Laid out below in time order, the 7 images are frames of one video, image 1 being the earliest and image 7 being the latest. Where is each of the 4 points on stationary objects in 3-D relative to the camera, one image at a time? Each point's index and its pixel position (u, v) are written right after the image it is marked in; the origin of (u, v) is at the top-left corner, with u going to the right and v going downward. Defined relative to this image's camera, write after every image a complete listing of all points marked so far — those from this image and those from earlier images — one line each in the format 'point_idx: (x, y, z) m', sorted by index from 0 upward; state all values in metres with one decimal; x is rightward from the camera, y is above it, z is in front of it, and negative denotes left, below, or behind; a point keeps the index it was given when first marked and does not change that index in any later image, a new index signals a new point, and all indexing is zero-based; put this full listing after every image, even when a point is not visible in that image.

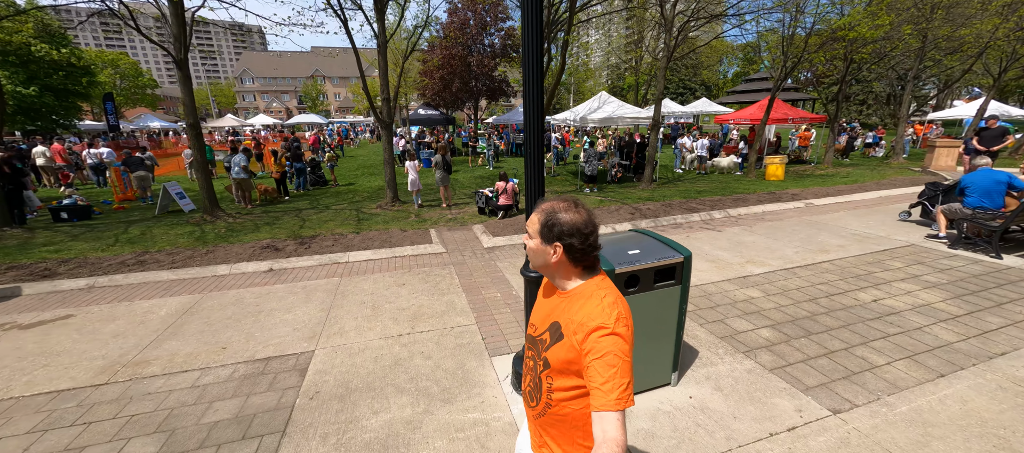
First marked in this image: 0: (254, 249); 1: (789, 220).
0: (-4.5, -0.4, +6.7) m
1: (+5.5, +0.1, +7.5) m
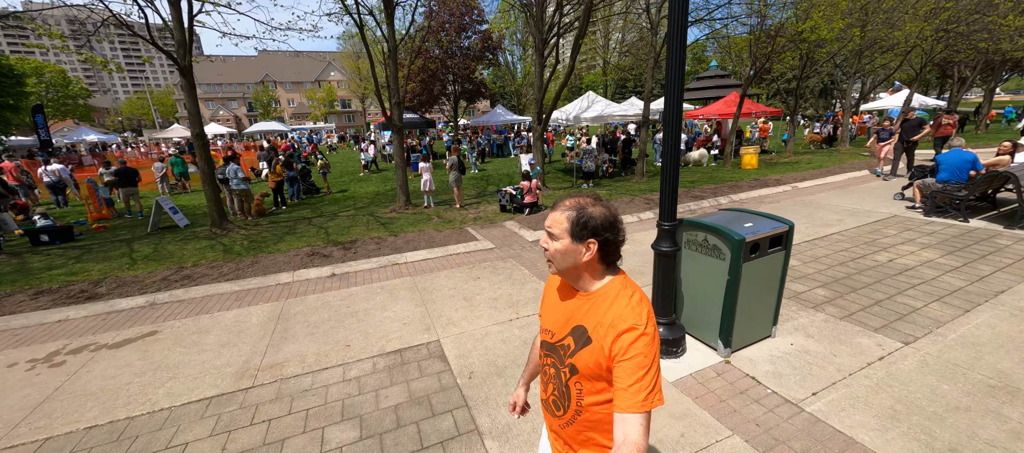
0: (-3.7, -0.5, +6.6) m
1: (+6.2, +0.5, +8.5) m
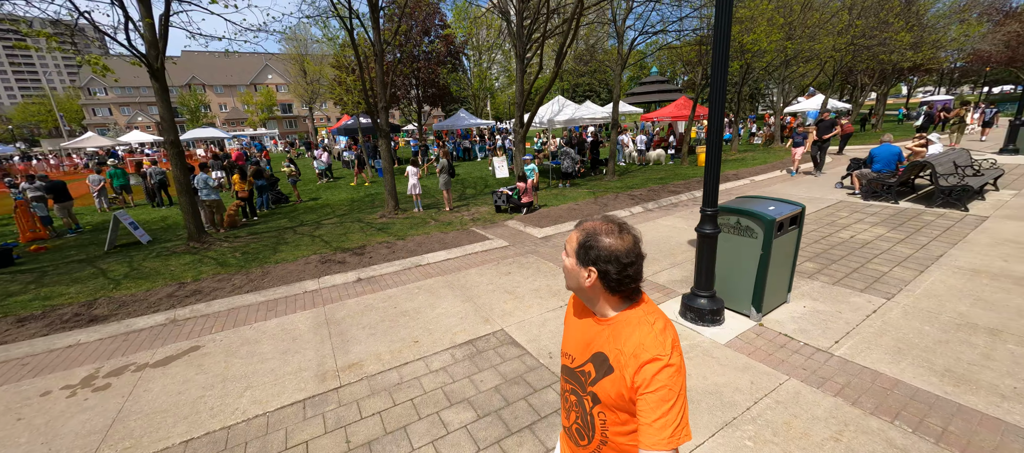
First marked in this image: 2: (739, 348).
0: (-3.4, -0.7, +6.5) m
1: (+6.1, +0.8, +9.6) m
2: (+2.2, -1.2, +3.7) m
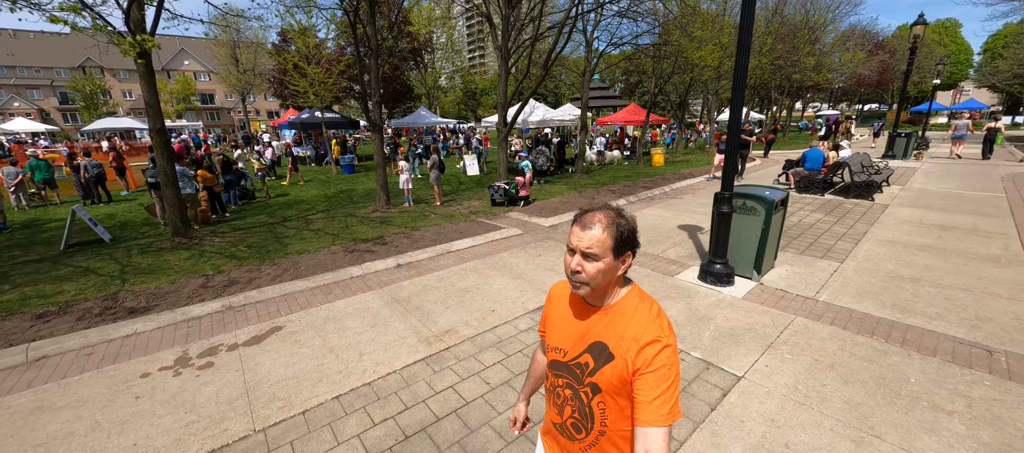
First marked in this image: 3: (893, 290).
0: (-3.0, -0.5, +6.6) m
1: (+5.9, +1.1, +11.2) m
2: (+3.0, -0.9, +4.7) m
3: (+4.9, -0.8, +4.8) m
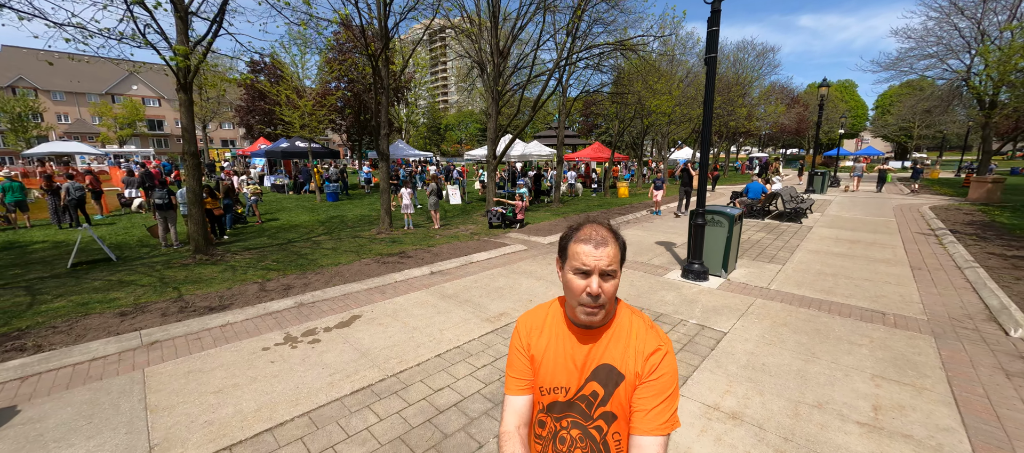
0: (-2.7, -0.8, +7.4) m
1: (+5.6, +0.4, +13.1) m
2: (+3.5, -1.0, +6.2) m
3: (+5.3, -0.9, +6.5) m
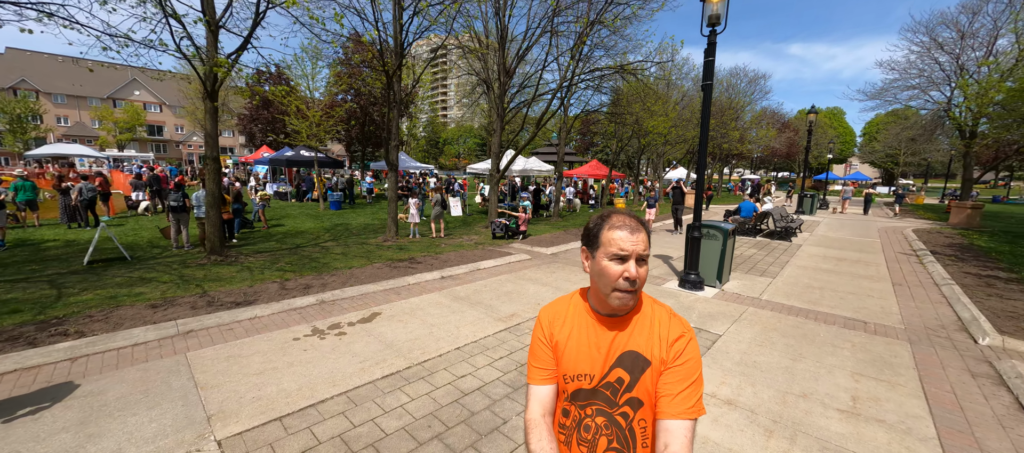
0: (-2.5, -0.9, +7.7) m
1: (+5.6, -0.2, +13.6) m
2: (+3.6, -1.3, +6.6) m
3: (+5.4, -1.2, +6.9) m
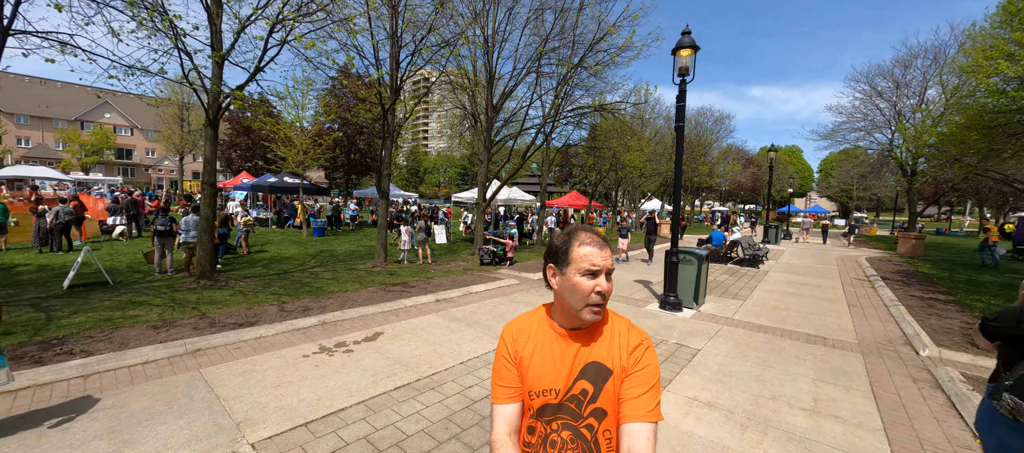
0: (-2.7, -1.4, +7.9) m
1: (+5.1, -1.2, +14.3) m
2: (+3.5, -1.7, +7.1) m
3: (+5.3, -1.8, +7.5) m
